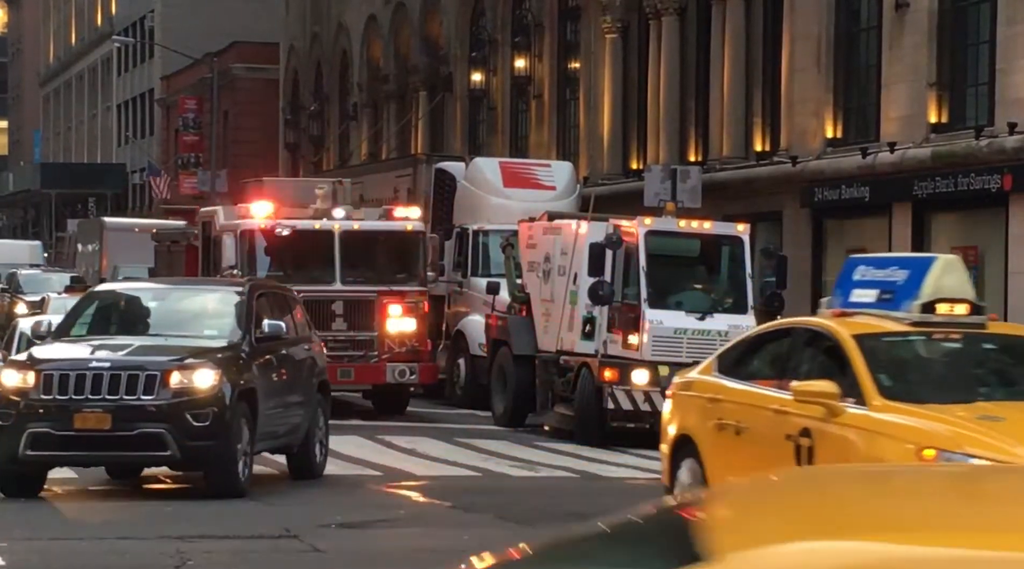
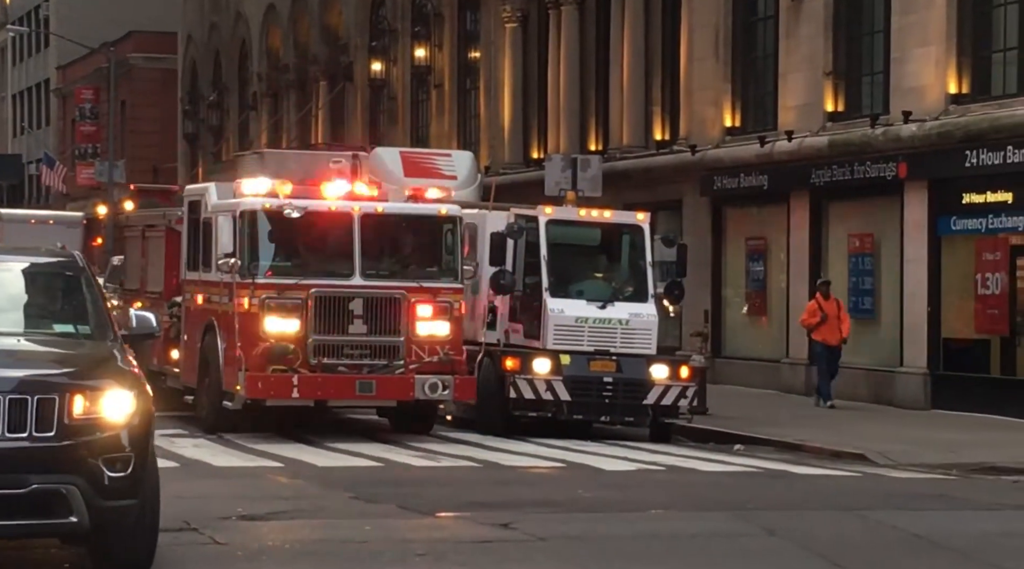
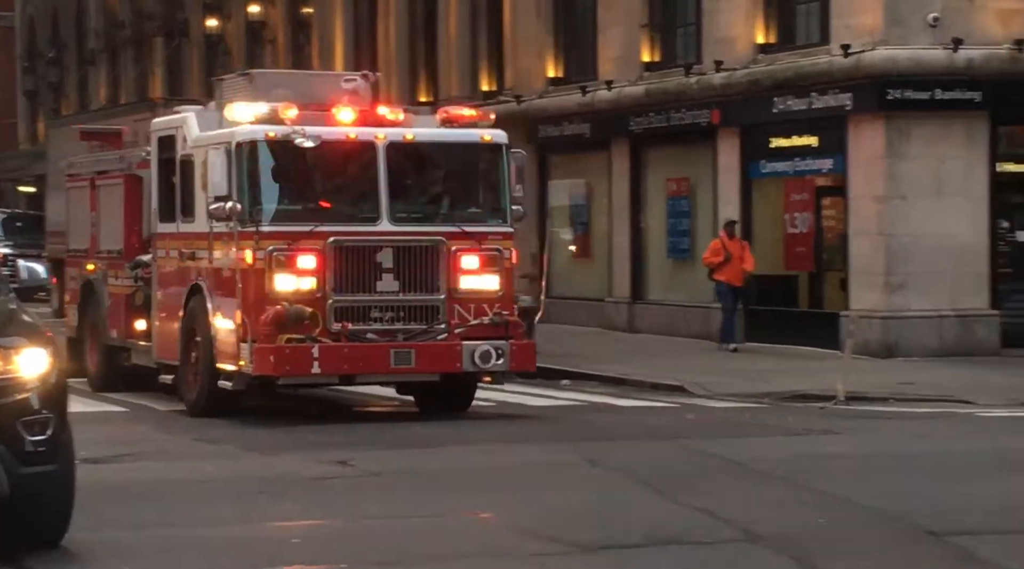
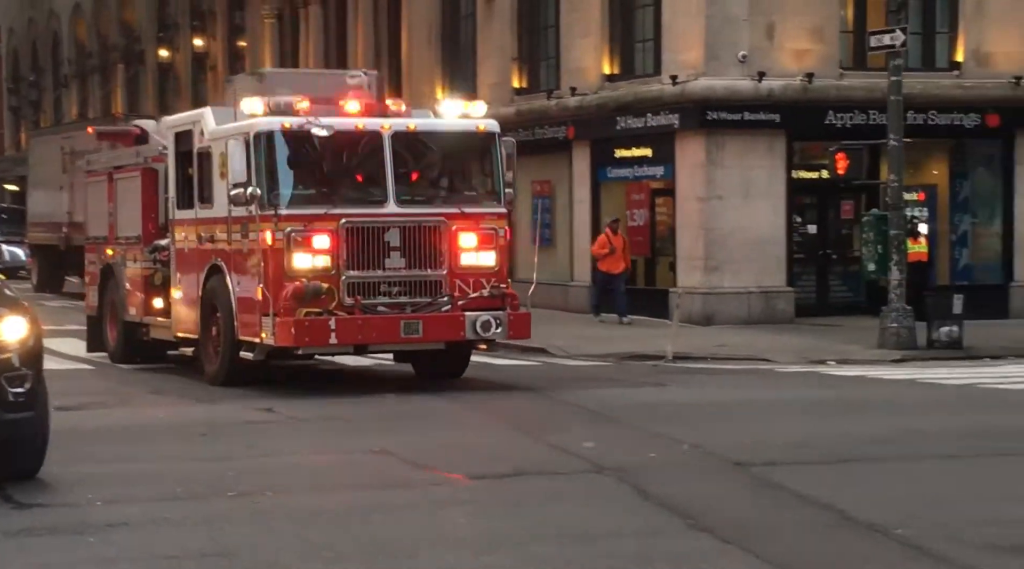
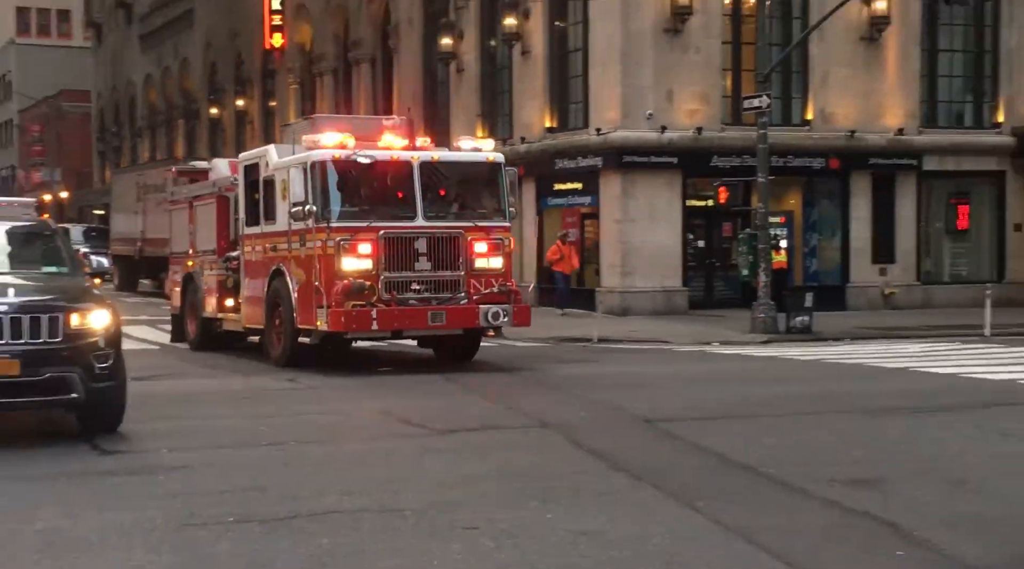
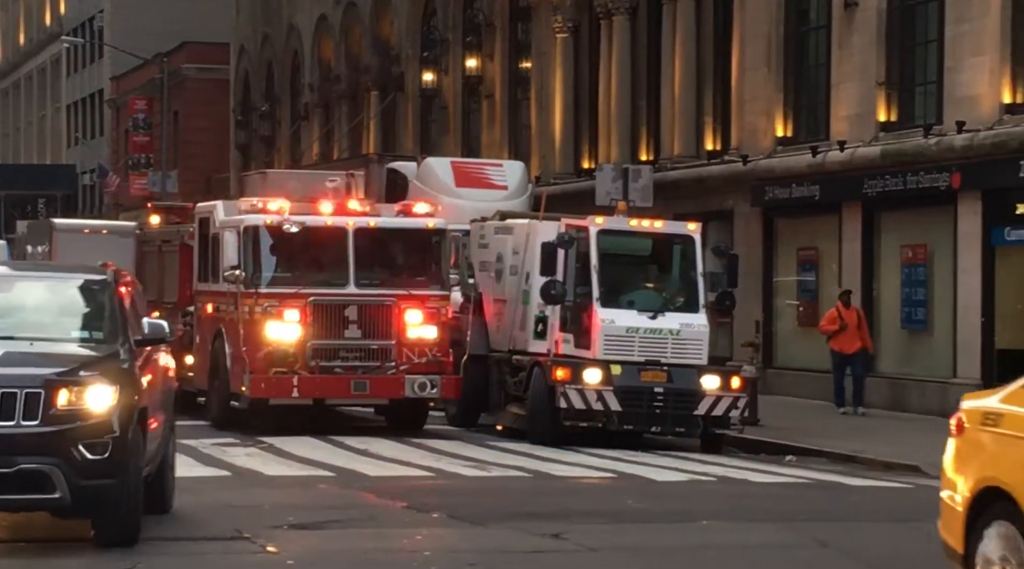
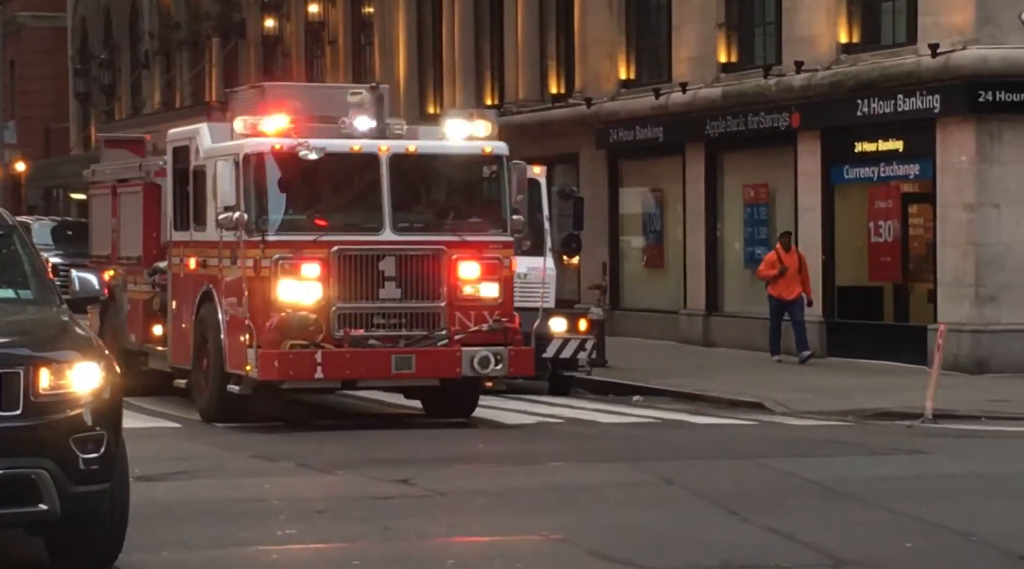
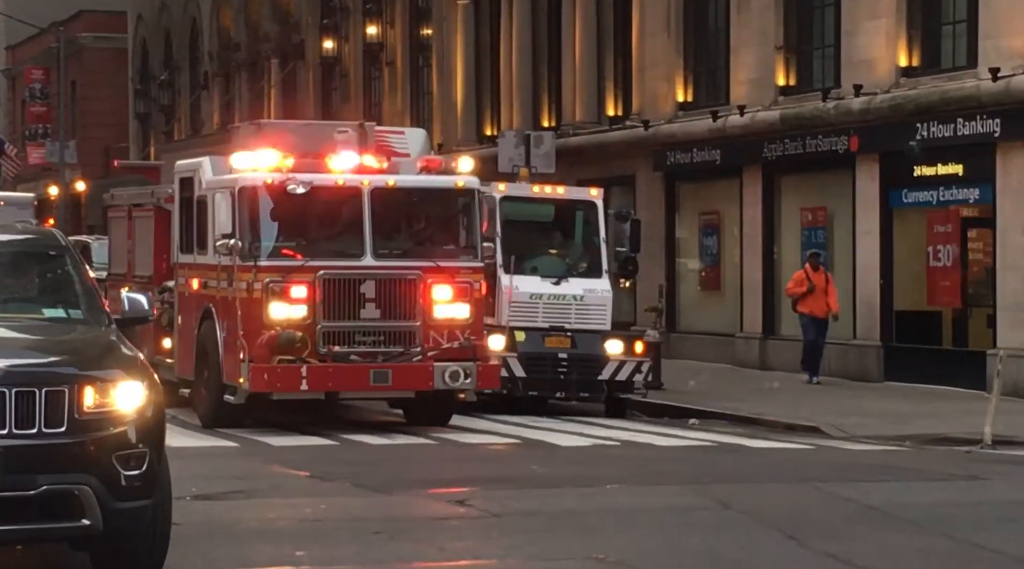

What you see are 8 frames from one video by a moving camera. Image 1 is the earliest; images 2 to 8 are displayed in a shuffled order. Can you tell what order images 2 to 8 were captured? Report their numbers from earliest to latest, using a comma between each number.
6, 2, 8, 7, 3, 4, 5
